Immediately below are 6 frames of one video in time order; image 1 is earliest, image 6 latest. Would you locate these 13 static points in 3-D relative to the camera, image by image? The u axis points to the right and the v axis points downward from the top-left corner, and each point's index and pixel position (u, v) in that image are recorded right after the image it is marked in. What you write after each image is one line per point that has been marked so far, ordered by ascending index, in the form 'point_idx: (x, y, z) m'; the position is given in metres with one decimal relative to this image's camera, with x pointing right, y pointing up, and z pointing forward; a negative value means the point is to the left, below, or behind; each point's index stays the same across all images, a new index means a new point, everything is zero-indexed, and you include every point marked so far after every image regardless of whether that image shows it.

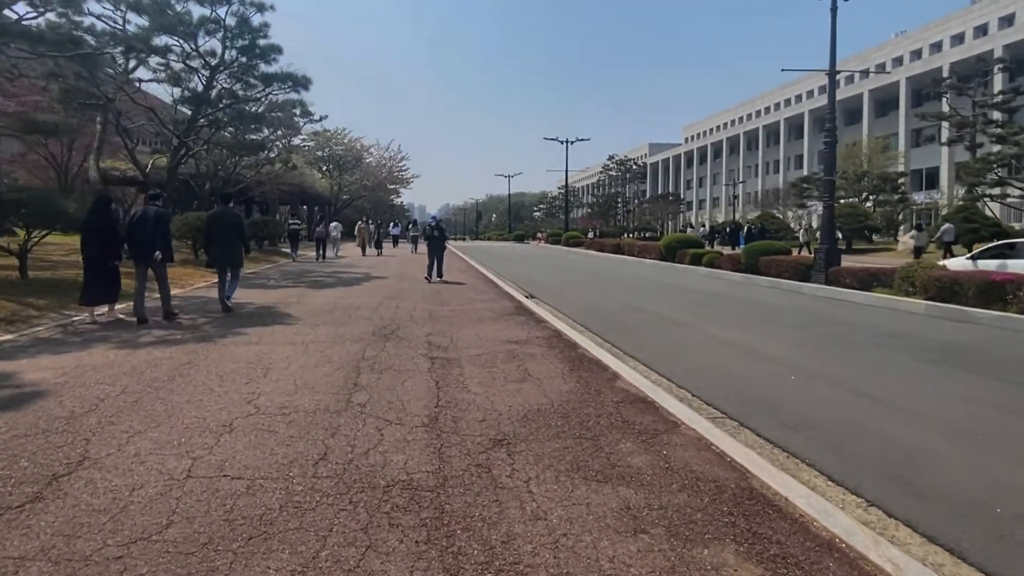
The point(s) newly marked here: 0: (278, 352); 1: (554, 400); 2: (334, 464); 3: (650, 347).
0: (-3.6, -1.0, +8.5) m
1: (+0.5, -1.4, +6.8) m
2: (-1.5, -1.5, +4.7) m
3: (+2.8, -1.2, +11.3) m
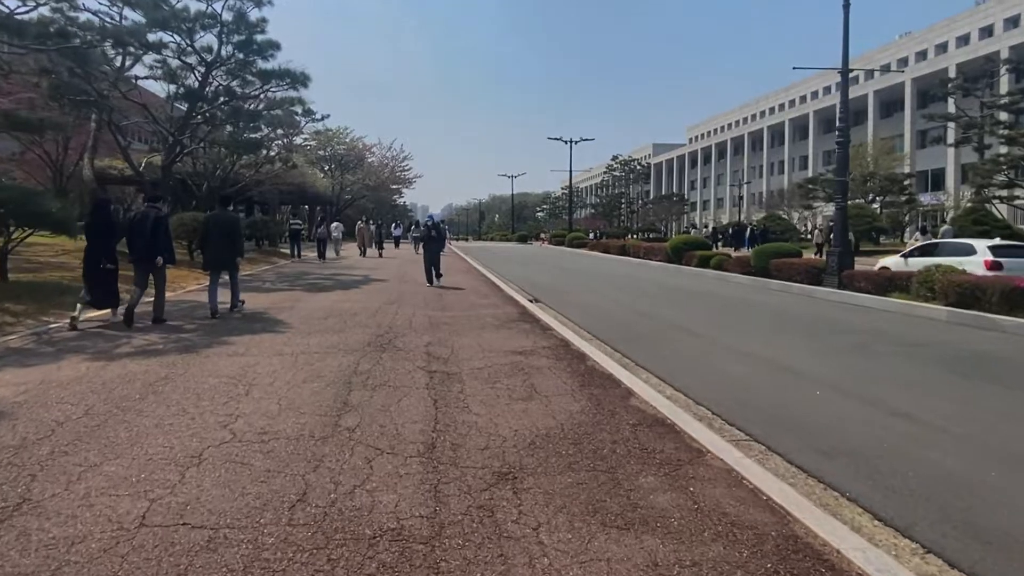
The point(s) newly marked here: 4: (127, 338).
0: (-3.5, -1.1, +7.9) m
1: (+0.6, -1.5, +6.1) m
2: (-1.5, -1.6, +4.1) m
3: (+2.9, -1.3, +10.6) m
4: (-6.5, -0.8, +9.3) m
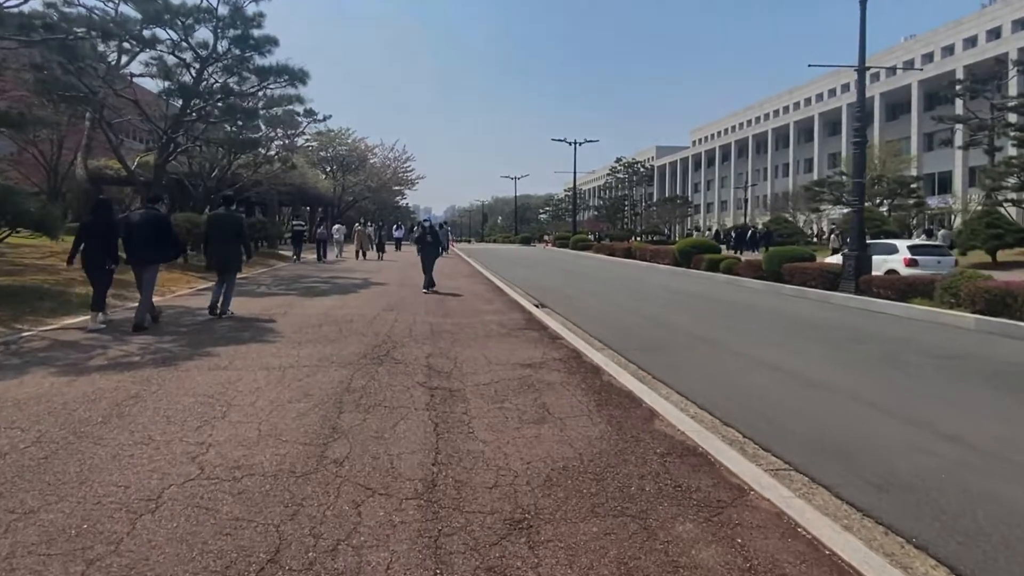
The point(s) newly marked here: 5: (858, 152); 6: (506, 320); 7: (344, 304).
0: (-3.4, -1.2, +7.1) m
1: (+0.7, -1.6, +5.4) m
2: (-1.4, -1.7, +3.3) m
3: (+3.0, -1.5, +9.9) m
4: (-6.4, -0.9, +8.6) m
5: (+12.1, +4.7, +19.3) m
6: (-0.1, -0.7, +12.4) m
7: (-4.2, -0.4, +13.9) m
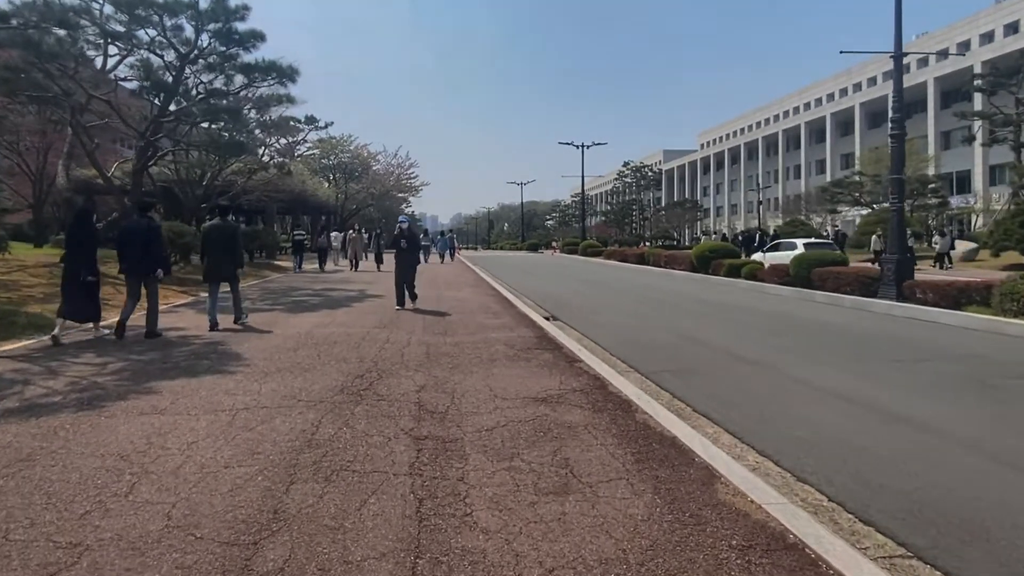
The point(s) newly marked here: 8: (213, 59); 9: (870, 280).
0: (-3.3, -1.4, +5.6) m
1: (+0.8, -1.8, +3.8) m
2: (-1.3, -1.9, +1.7) m
3: (+3.2, -1.7, +8.2) m
4: (-6.2, -1.2, +7.1) m
5: (+12.3, +4.5, +17.6) m
6: (0.0, -1.0, +10.7) m
7: (-4.0, -0.7, +12.3) m
8: (-10.4, +7.9, +19.2) m
9: (+11.8, +0.3, +18.2) m
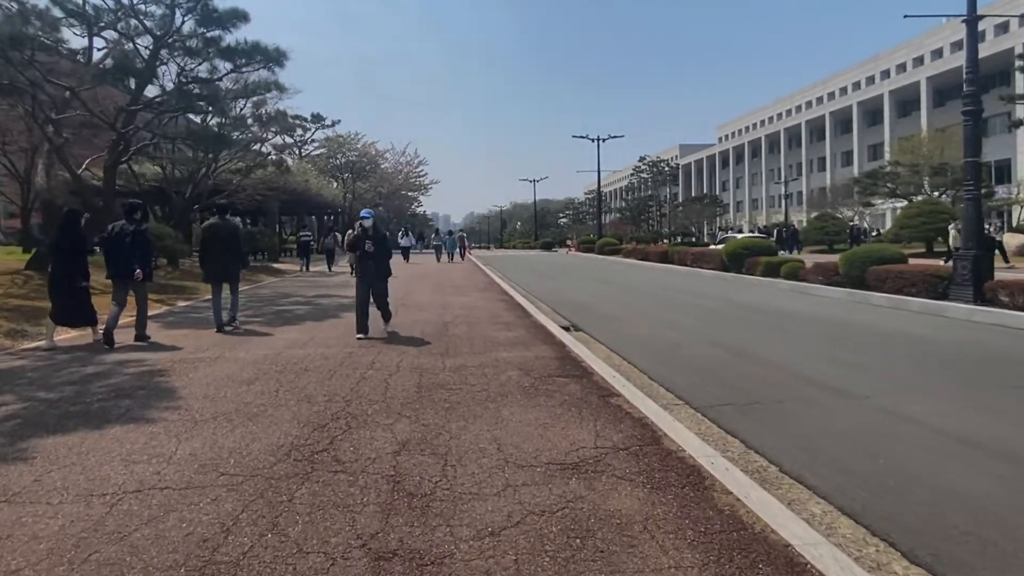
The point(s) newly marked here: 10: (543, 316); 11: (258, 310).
0: (-3.2, -1.6, +3.5) m
1: (+0.9, -1.9, +1.6) m
2: (-1.3, -2.1, -0.3) m
3: (+3.4, -1.8, +6.0) m
4: (-6.1, -1.5, +5.1) m
5: (+12.6, +4.5, +15.2) m
6: (+0.3, -1.2, +8.6) m
7: (-3.7, -0.9, +10.3) m
8: (-10.0, +7.7, +17.3) m
9: (+12.2, +0.2, +15.8) m
10: (+0.8, -0.7, +14.0) m
11: (-6.8, -0.6, +14.8) m
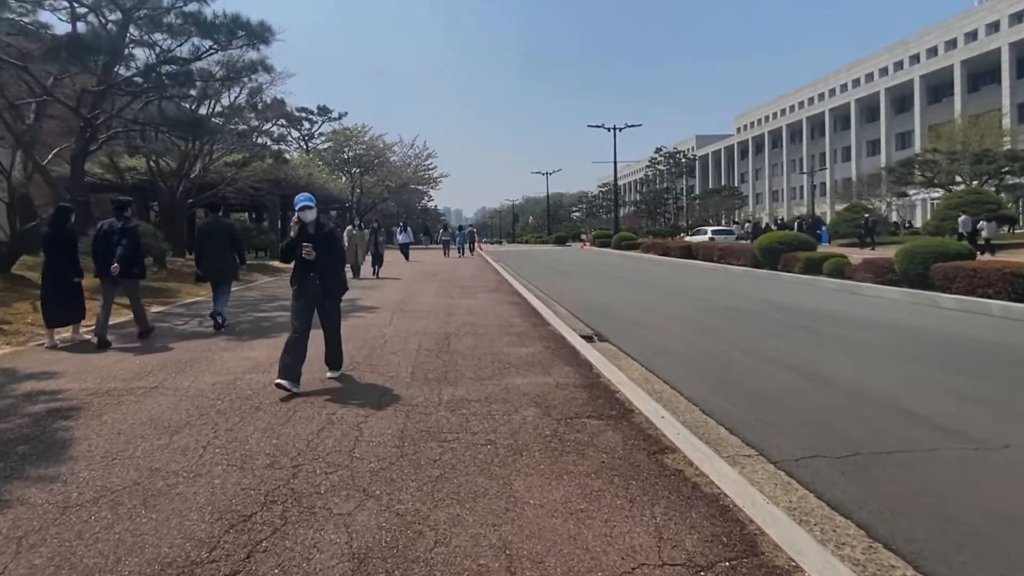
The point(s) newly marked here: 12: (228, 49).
0: (-3.1, -1.8, +1.7) m
1: (+0.9, -2.1, -0.3) m
2: (-1.3, -2.3, -2.2) m
3: (+3.5, -1.9, +4.1) m
4: (-6.0, -1.6, +3.3) m
5: (+12.9, +4.5, +13.0) m
6: (+0.5, -1.3, +6.7) m
7: (-3.5, -1.1, +8.5) m
8: (-9.6, +7.6, +15.5) m
9: (+12.6, +0.2, +13.6) m
10: (+1.1, -0.8, +12.1) m
11: (-6.5, -0.7, +13.1) m
12: (-8.4, +7.1, +16.5) m
